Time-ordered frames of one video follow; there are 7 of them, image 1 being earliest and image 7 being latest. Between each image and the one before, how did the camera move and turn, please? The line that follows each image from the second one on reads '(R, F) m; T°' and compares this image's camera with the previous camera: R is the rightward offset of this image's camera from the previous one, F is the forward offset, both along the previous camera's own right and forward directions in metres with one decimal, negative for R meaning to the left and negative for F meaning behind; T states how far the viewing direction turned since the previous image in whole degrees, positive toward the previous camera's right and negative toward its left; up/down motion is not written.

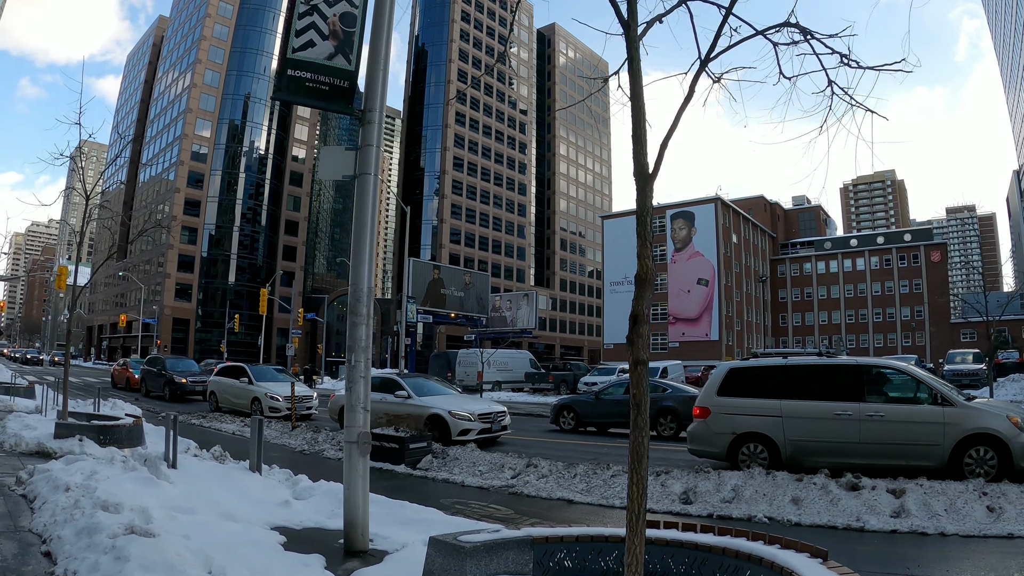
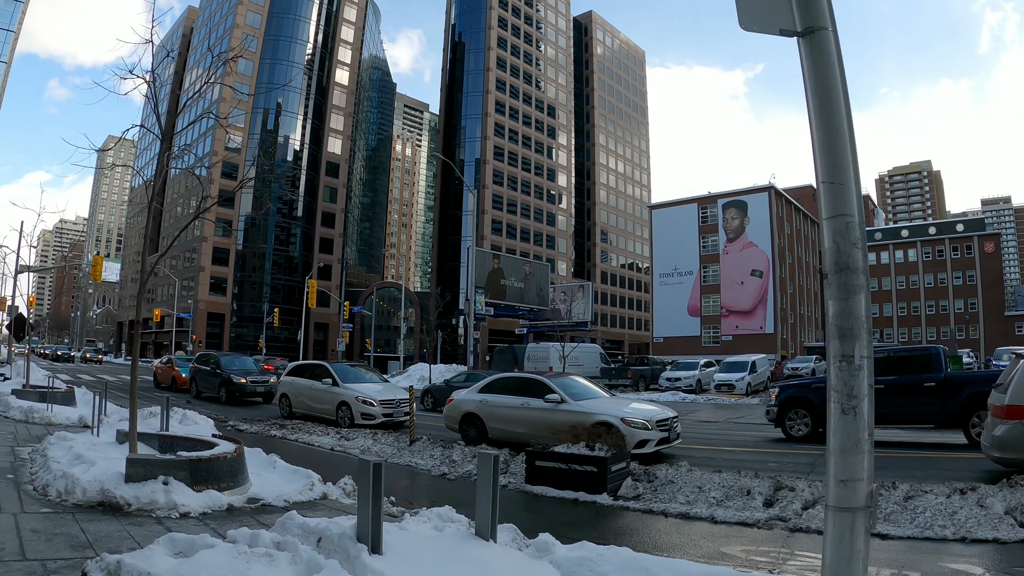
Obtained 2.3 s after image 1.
(-2.6, +3.1) m; -2°
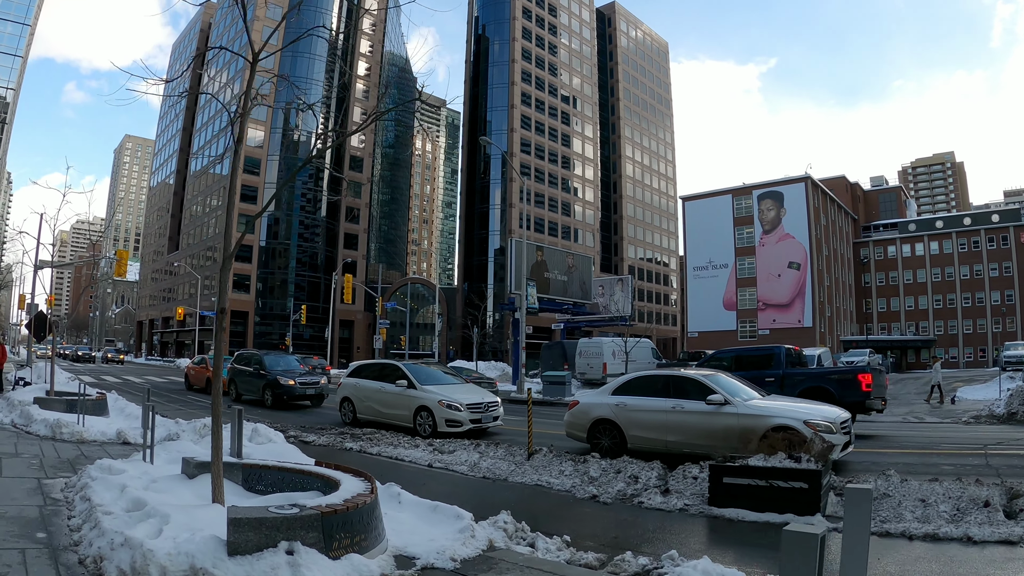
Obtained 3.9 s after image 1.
(-1.7, +2.0) m; -1°
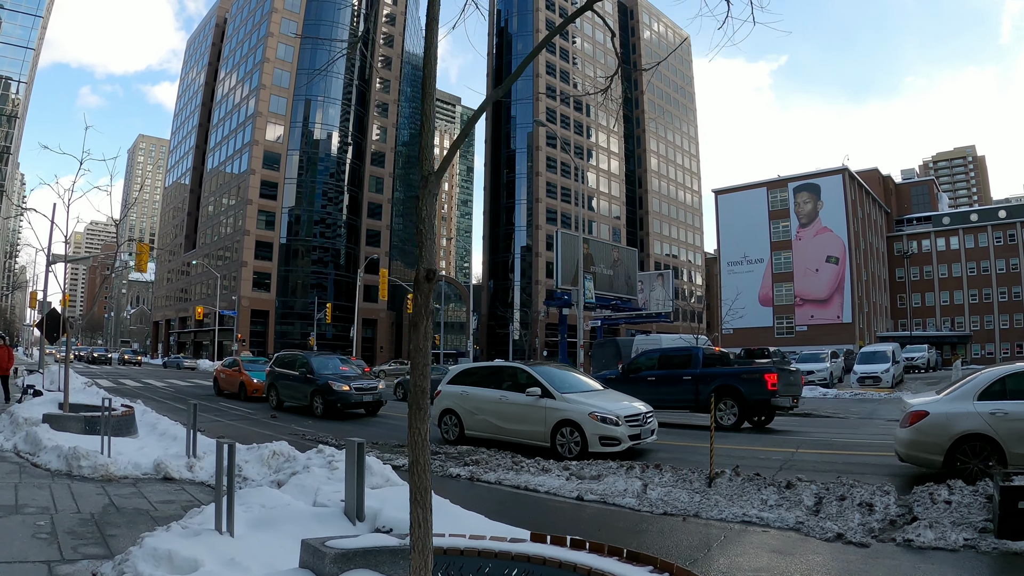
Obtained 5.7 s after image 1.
(-1.6, +2.2) m; -1°
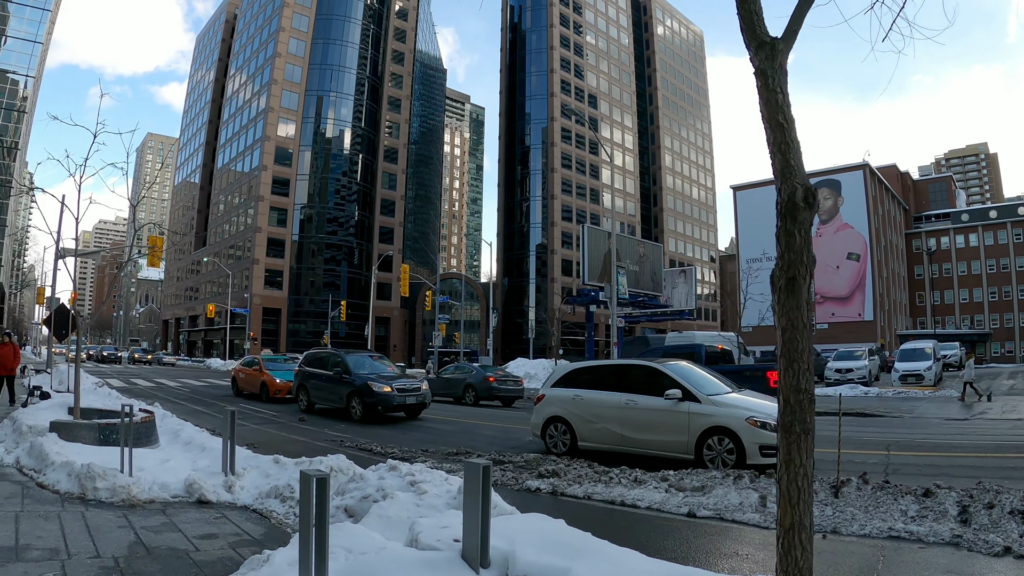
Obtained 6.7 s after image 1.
(-0.8, +1.1) m; -1°
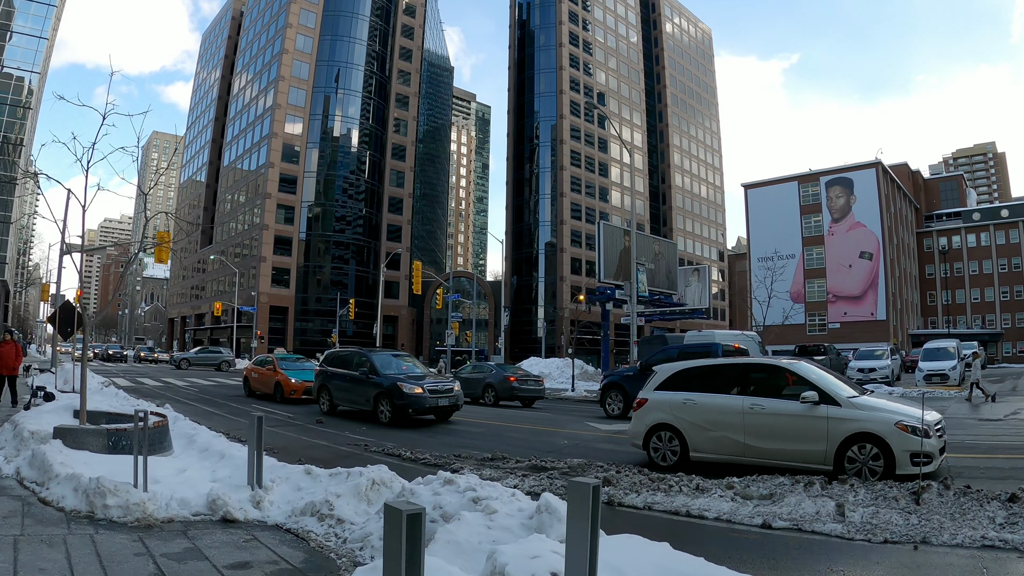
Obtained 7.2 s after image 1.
(-0.4, +0.6) m; 0°
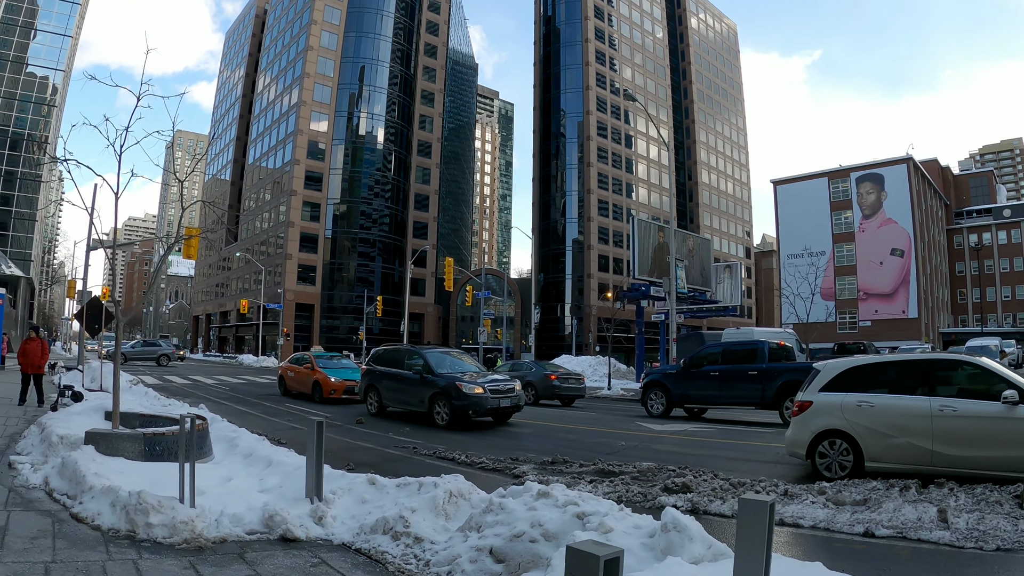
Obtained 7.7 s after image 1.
(-0.5, +0.6) m; -2°
